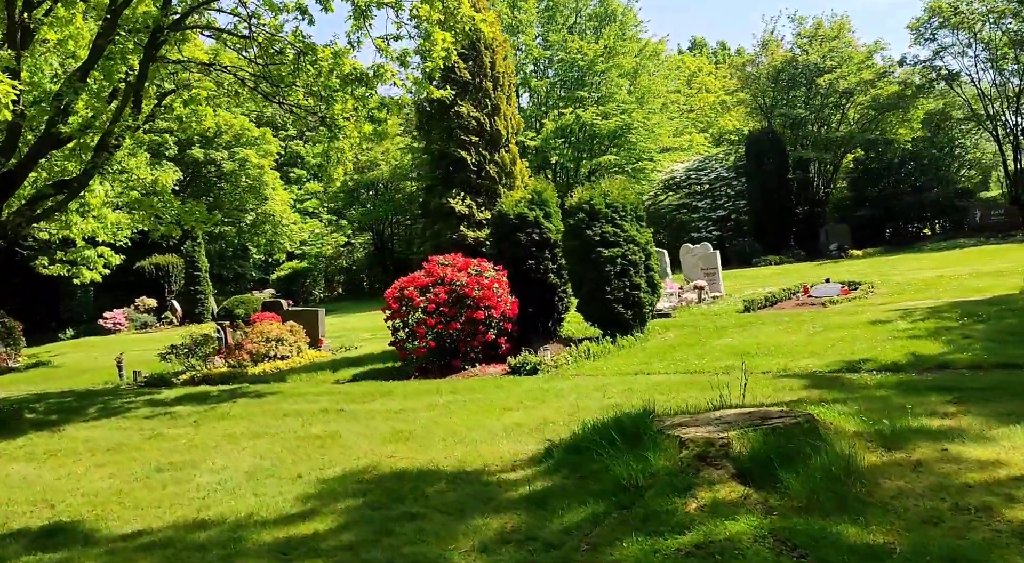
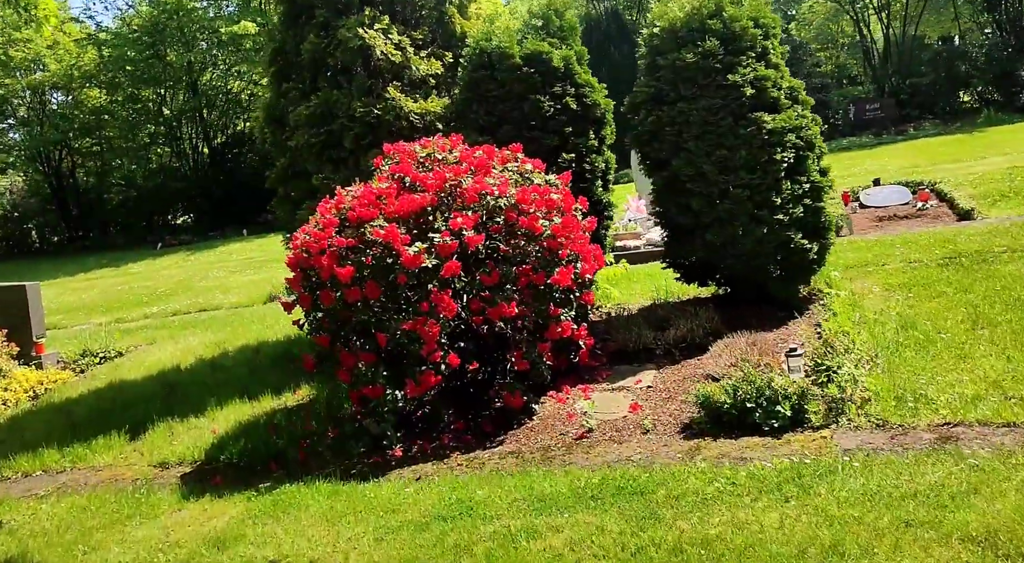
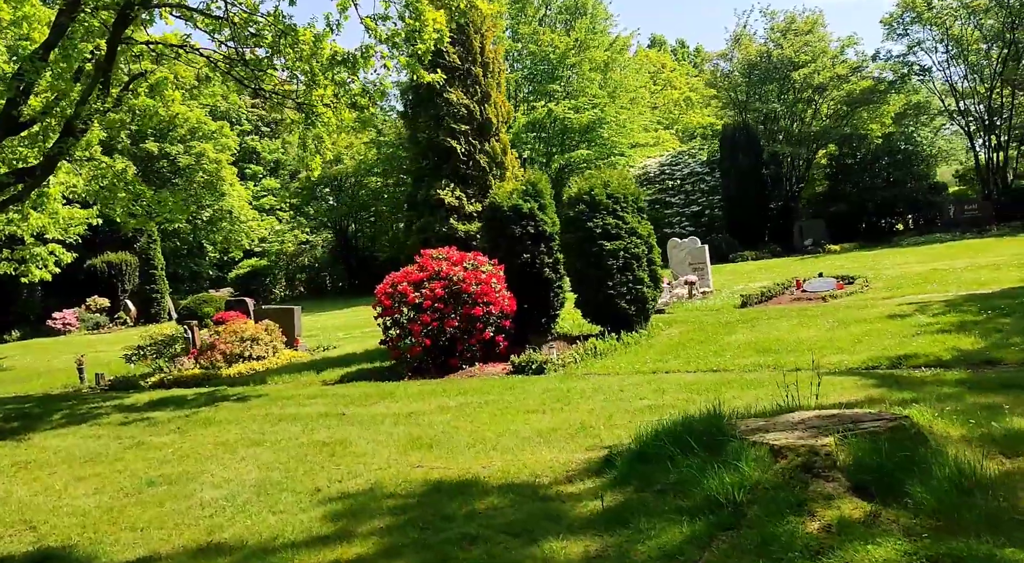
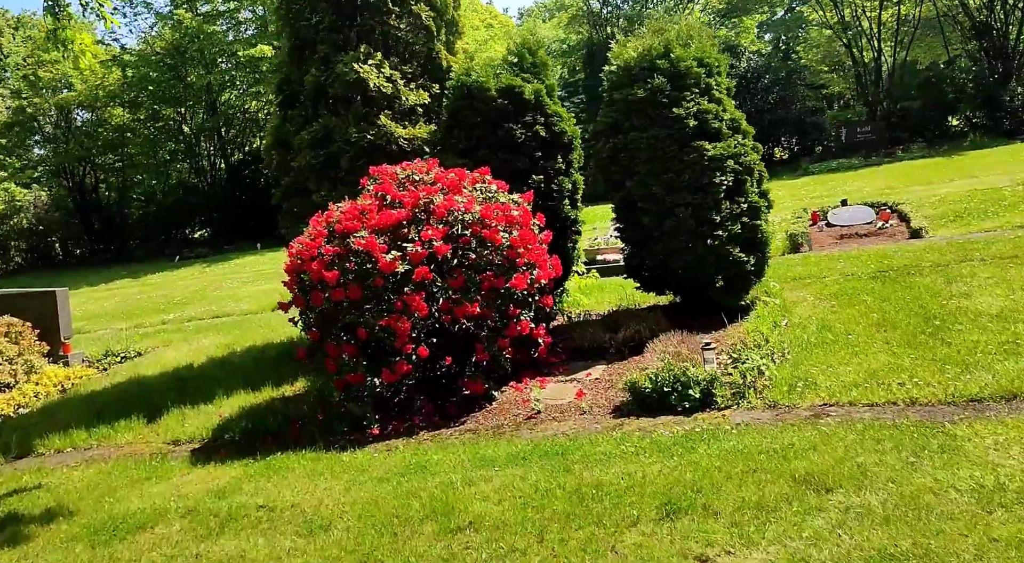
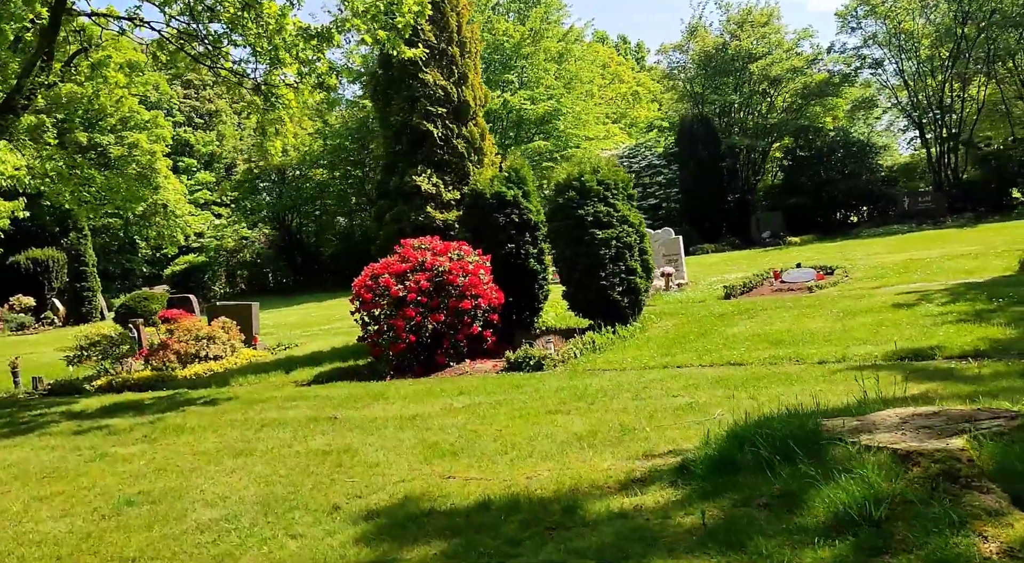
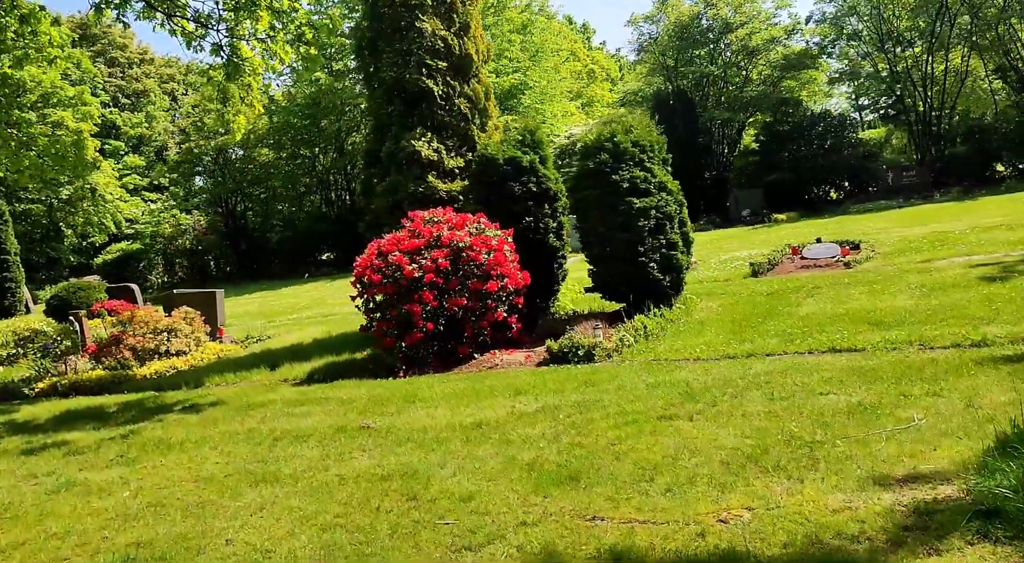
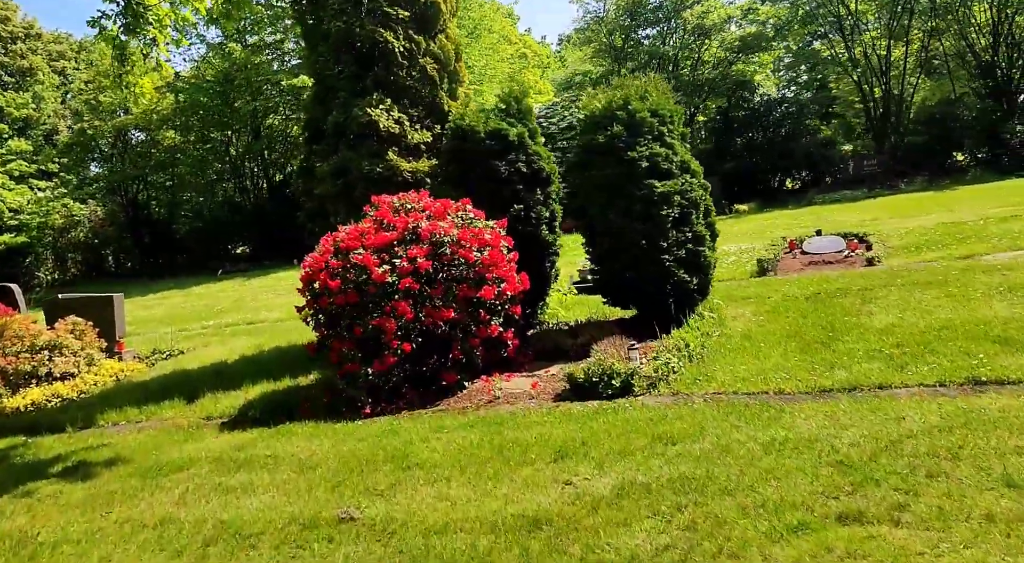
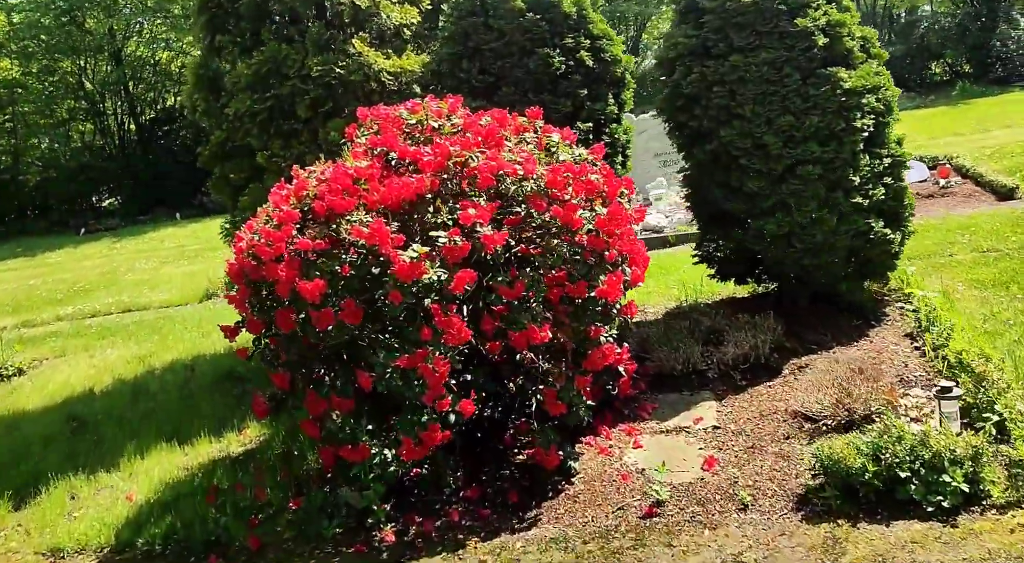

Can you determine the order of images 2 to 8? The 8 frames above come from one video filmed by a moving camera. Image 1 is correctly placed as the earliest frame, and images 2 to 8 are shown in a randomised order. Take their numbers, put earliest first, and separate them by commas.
3, 5, 6, 7, 4, 2, 8
